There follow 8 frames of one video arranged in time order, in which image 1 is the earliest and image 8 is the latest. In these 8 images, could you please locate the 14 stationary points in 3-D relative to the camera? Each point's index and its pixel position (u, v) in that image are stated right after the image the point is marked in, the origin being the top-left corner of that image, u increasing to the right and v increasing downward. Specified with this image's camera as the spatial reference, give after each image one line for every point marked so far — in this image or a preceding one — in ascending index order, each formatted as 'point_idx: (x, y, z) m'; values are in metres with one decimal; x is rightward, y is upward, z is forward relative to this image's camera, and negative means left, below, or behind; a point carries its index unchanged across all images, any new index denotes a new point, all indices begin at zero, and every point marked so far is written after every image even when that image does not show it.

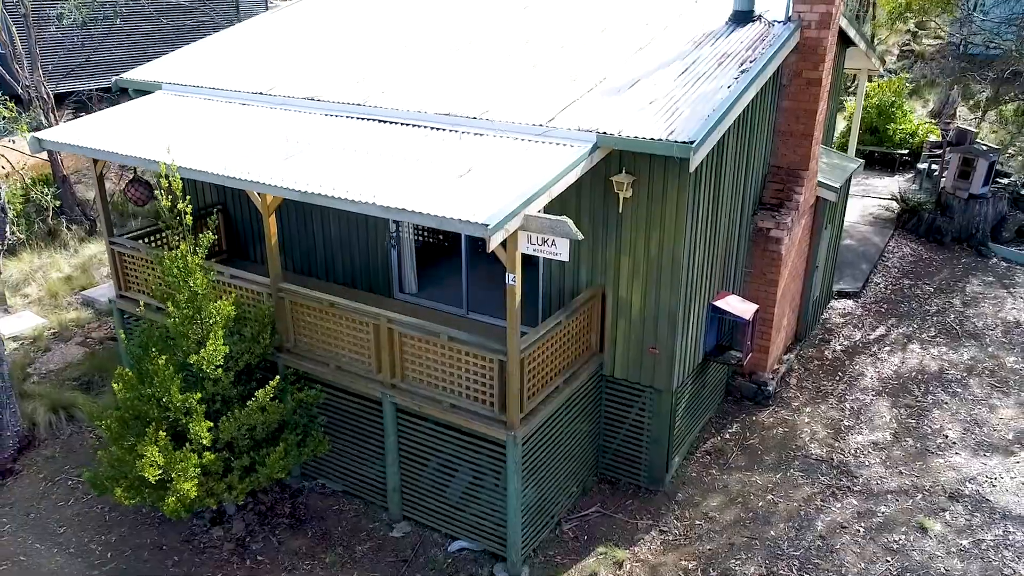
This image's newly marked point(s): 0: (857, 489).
0: (+3.6, -2.1, +7.7) m
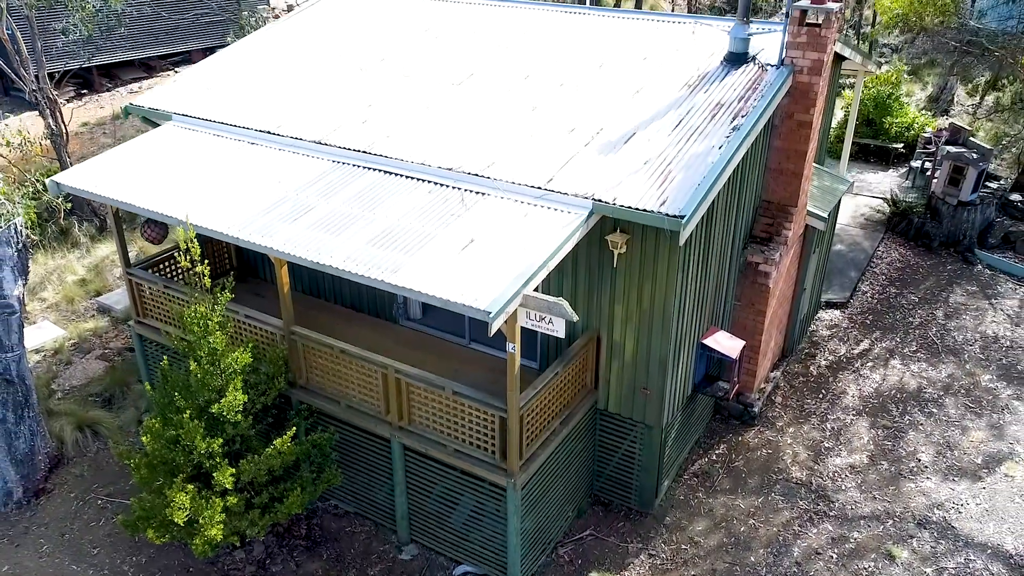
0: (+3.6, -2.6, +8.3) m
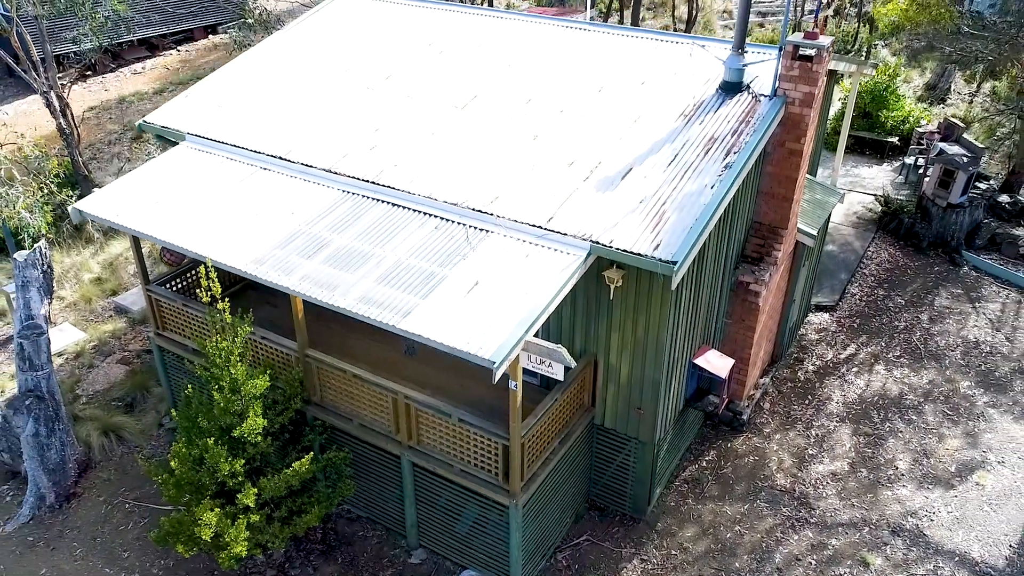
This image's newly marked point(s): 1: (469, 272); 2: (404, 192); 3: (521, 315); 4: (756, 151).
0: (+3.7, -2.8, +8.9) m
1: (-0.4, +0.1, +7.1) m
2: (-1.2, +1.1, +8.3) m
3: (+0.1, -0.2, +6.5) m
4: (+2.7, +1.5, +8.0) m
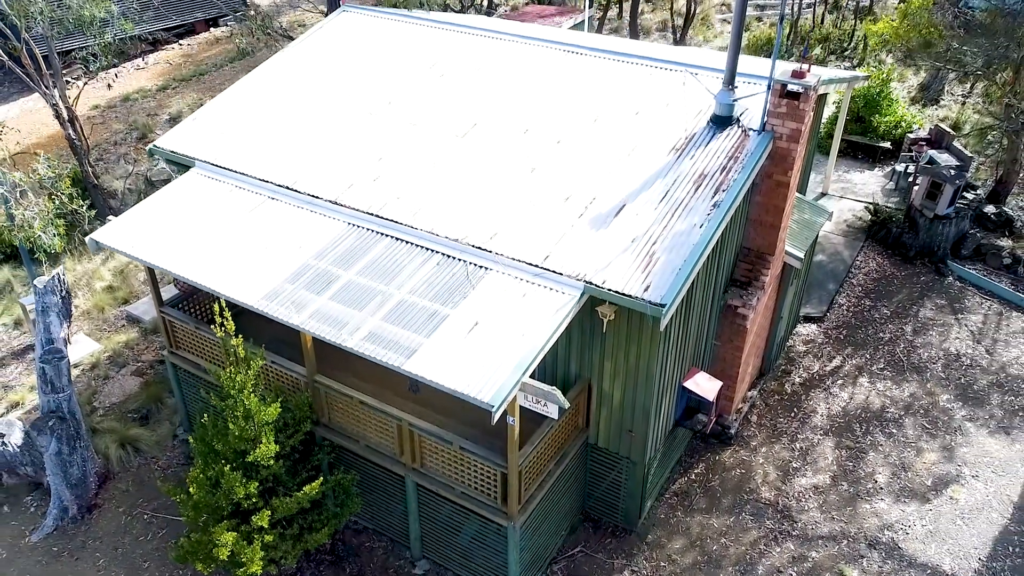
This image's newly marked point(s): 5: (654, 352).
0: (+3.7, -3.2, +9.4) m
1: (-0.5, -0.2, +7.5) m
2: (-1.3, +0.7, +8.7) m
3: (+0.1, -0.7, +7.0) m
4: (+2.7, +1.1, +8.4) m
5: (+1.6, -0.7, +8.1) m
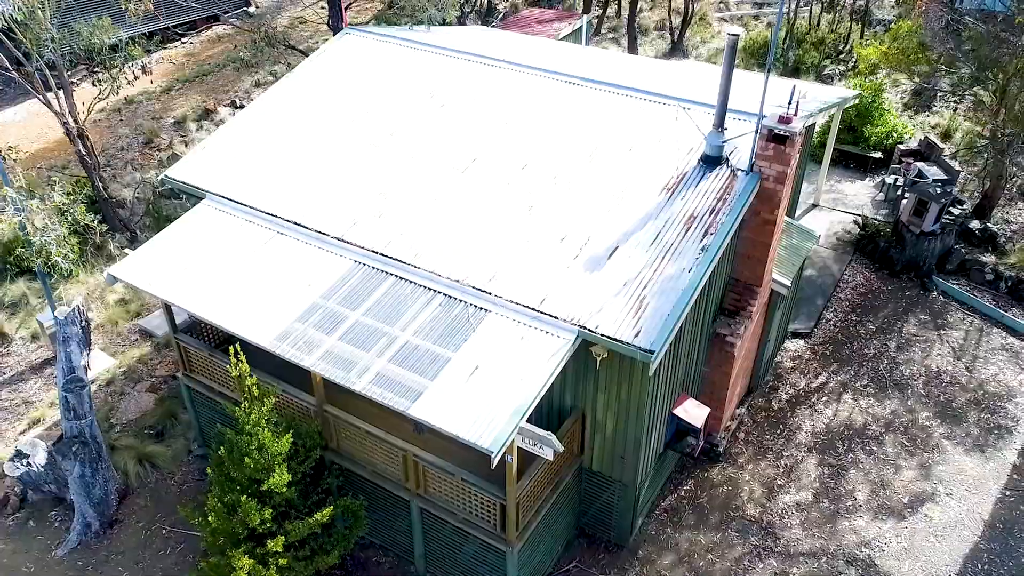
0: (+3.6, -3.6, +10.0) m
1: (-0.5, -0.7, +8.0) m
2: (-1.3, +0.3, +9.1) m
3: (0.0, -1.2, +7.5) m
4: (+2.6, +0.7, +8.8) m
5: (+1.6, -1.2, +8.6) m
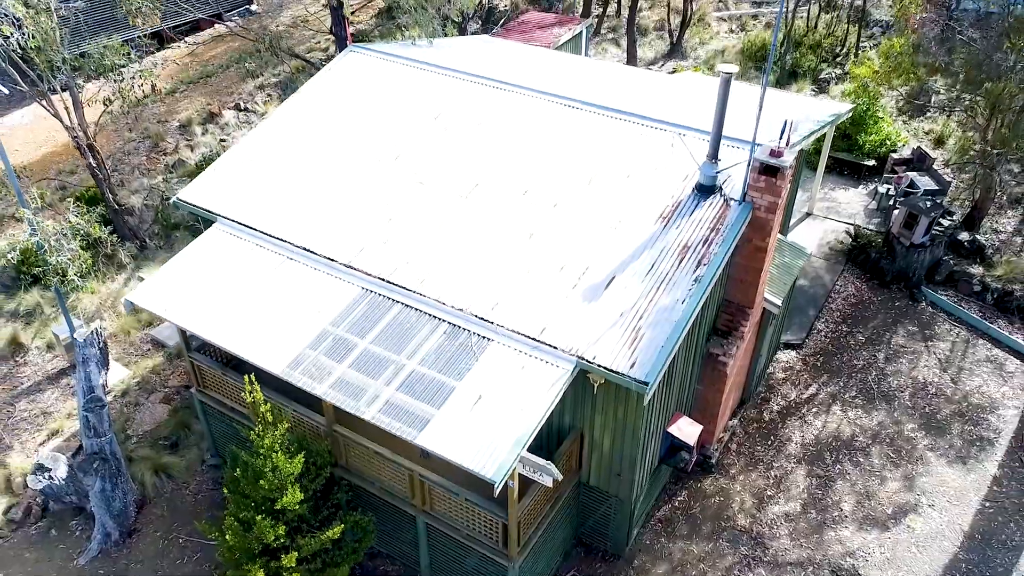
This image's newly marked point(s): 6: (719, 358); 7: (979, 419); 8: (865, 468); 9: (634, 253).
0: (+3.7, -3.9, +10.5) m
1: (-0.5, -1.1, +8.4) m
2: (-1.3, -0.1, +9.5) m
3: (+0.1, -1.6, +7.9) m
4: (+2.7, +0.3, +9.2) m
5: (+1.6, -1.5, +9.0) m
6: (+3.0, -1.0, +10.6) m
7: (+7.8, -2.2, +12.2) m
8: (+5.6, -2.9, +11.5) m
9: (+1.6, +0.5, +9.5) m
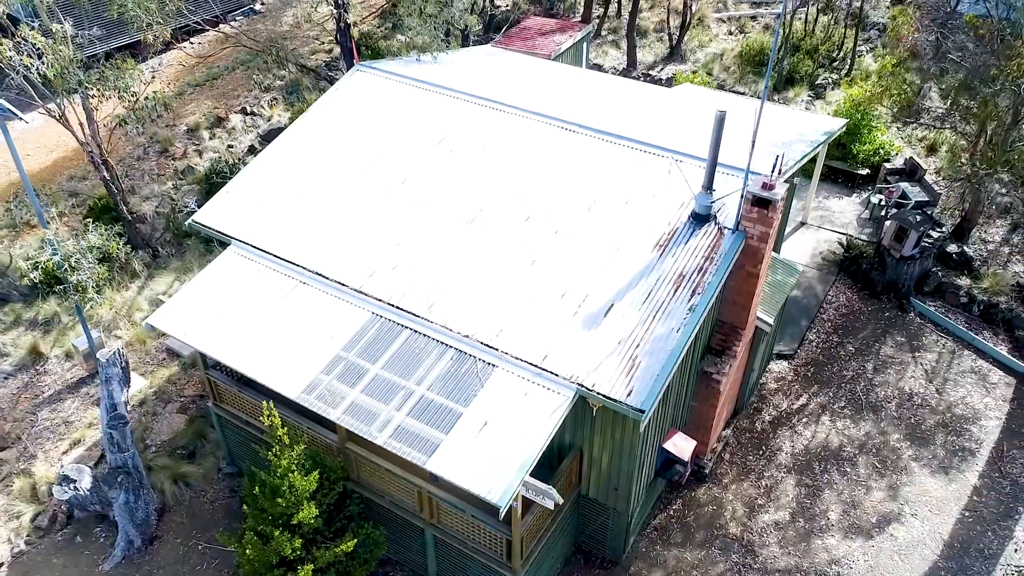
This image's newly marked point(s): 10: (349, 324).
0: (+3.7, -4.2, +11.1) m
1: (-0.4, -1.5, +8.9) m
2: (-1.2, -0.4, +10.0) m
3: (+0.1, -2.0, +8.4) m
4: (+2.7, 0.0, +9.6) m
5: (+1.6, -1.9, +9.5) m
6: (+3.1, -1.4, +11.1) m
7: (+7.8, -2.5, +12.7) m
8: (+5.6, -3.2, +12.1) m
9: (+1.6, +0.1, +9.9) m
10: (-2.3, -0.5, +10.2) m
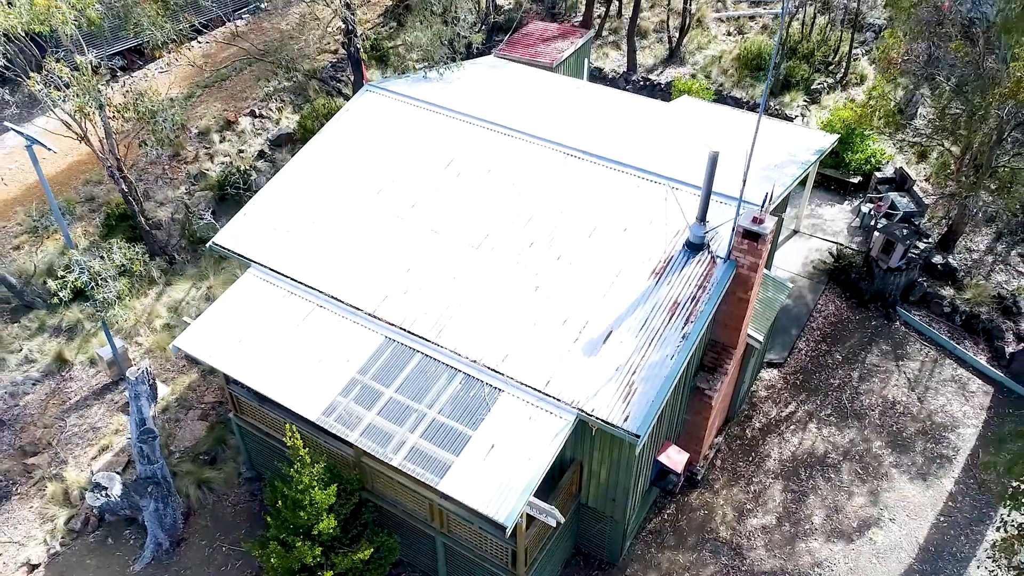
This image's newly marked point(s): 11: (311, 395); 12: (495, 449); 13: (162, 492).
0: (+3.8, -4.6, +11.9) m
1: (-0.3, -1.9, +9.7) m
2: (-1.1, -0.8, +10.7) m
3: (+0.2, -2.4, +9.1) m
4: (+2.8, -0.4, +10.3) m
5: (+1.7, -2.3, +10.3) m
6: (+3.1, -1.7, +11.8) m
7: (+7.9, -2.8, +13.4) m
8: (+5.7, -3.5, +12.9) m
9: (+1.7, -0.3, +10.6) m
10: (-2.2, -0.9, +10.9) m
11: (-2.9, -1.5, +10.4) m
12: (-0.2, -2.1, +9.5) m
13: (-5.8, -3.3, +12.0) m
